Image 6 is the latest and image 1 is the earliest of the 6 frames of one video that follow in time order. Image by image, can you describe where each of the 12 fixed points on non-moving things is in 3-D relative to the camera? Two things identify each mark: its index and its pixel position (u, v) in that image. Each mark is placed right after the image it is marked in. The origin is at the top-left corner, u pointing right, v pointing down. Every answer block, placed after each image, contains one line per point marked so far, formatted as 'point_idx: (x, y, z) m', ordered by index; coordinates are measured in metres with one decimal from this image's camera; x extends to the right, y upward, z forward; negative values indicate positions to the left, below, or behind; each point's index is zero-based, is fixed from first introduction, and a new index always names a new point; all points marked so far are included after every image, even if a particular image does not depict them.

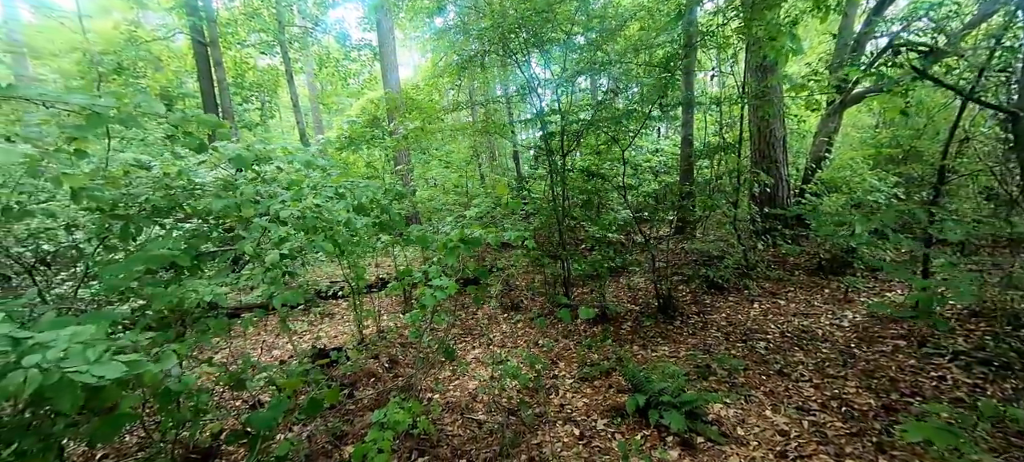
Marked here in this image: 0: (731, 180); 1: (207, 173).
0: (+3.0, +0.7, +5.5) m
1: (-2.2, +0.4, +2.9) m
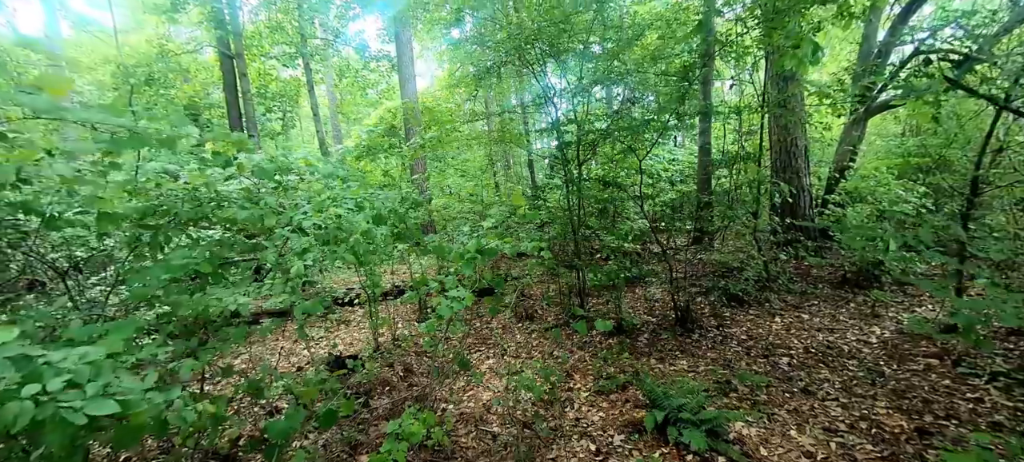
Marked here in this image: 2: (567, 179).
0: (+3.2, +0.5, +5.4) m
1: (-2.1, +0.3, +3.0) m
2: (+0.8, +0.7, +5.5) m
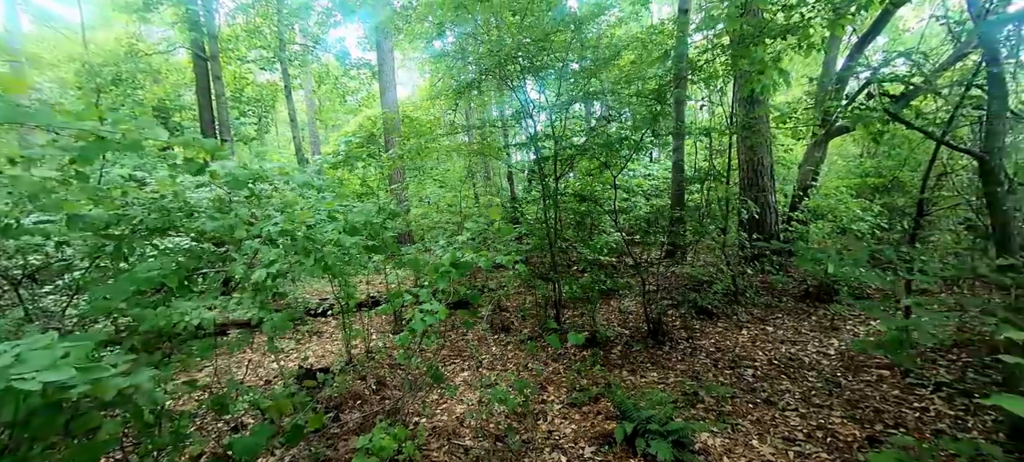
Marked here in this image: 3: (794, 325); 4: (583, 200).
0: (+2.9, +0.3, +5.6) m
1: (-2.2, +0.3, +2.9) m
2: (+0.5, +0.5, +5.5) m
3: (+3.7, -1.2, +5.2) m
4: (+1.0, +0.4, +5.5) m
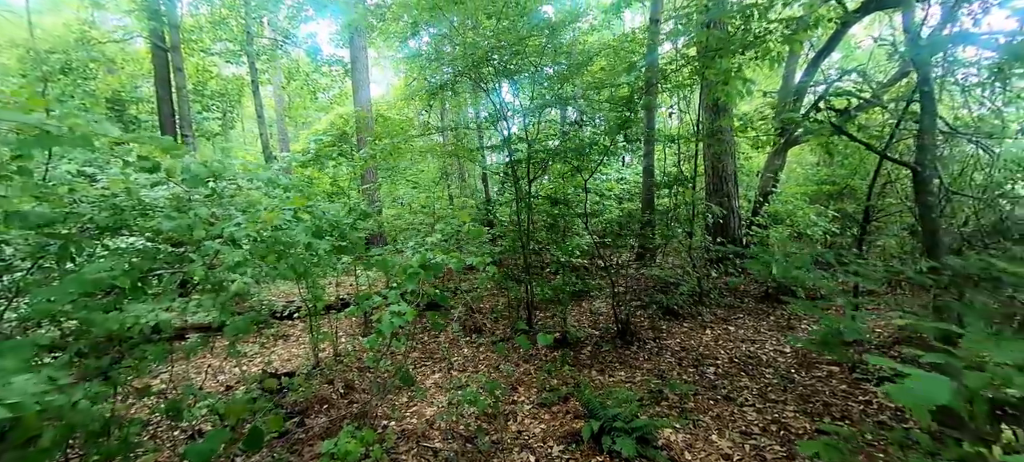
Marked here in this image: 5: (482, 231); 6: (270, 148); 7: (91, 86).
0: (+2.5, +0.3, +5.8) m
1: (-2.5, +0.3, +2.8) m
2: (+0.1, +0.5, +5.6) m
3: (+3.3, -1.3, +5.5) m
4: (+0.6, +0.4, +5.6) m
5: (-0.3, 0.0, +4.6) m
6: (-7.0, +2.4, +11.6) m
7: (-6.6, +2.3, +6.3) m
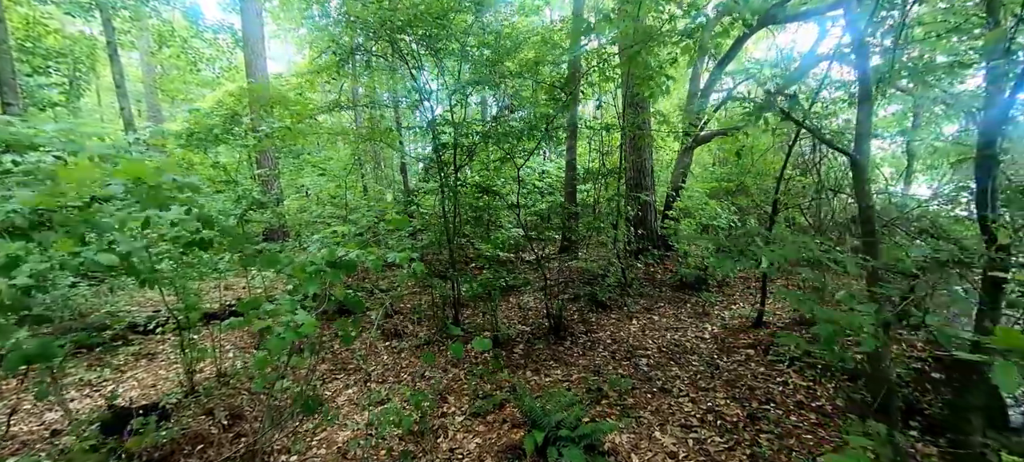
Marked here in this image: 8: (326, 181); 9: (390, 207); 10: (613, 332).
0: (+1.4, +0.4, +5.8) m
1: (-2.8, +0.3, +1.9) m
2: (-0.9, +0.6, +5.2) m
3: (+2.3, -1.2, +5.7) m
4: (-0.4, +0.5, +5.3) m
5: (-1.1, +0.1, +4.1) m
6: (-9.0, +2.5, +9.6) m
7: (-7.6, +2.3, +4.5) m
8: (-3.5, +0.9, +7.5) m
9: (-1.6, +0.3, +5.4) m
10: (+1.2, -1.2, +5.0) m
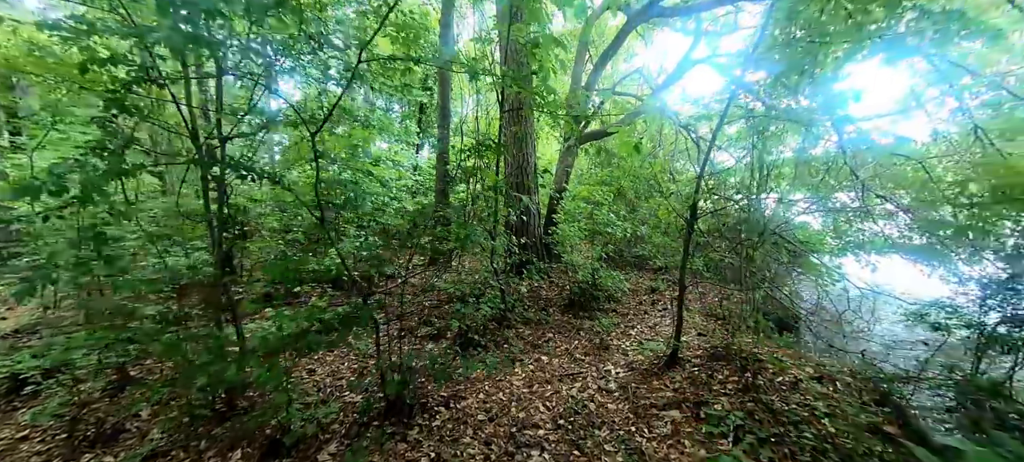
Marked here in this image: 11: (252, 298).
0: (-0.3, +0.3, +4.5) m
1: (-3.2, +0.2, -0.5) m
2: (-2.3, +0.5, +3.1) m
3: (+0.6, -1.3, +4.6) m
4: (-1.9, +0.4, +3.4) m
5: (-2.2, 0.0, +2.1) m
6: (-11.4, +2.4, +5.0) m
7: (-8.5, +2.2, +0.6) m
8: (-5.5, +0.8, +4.7) m
9: (-3.1, +0.2, +3.1) m
10: (-0.2, -1.3, +3.5) m
11: (-2.0, -0.5, +3.5) m
